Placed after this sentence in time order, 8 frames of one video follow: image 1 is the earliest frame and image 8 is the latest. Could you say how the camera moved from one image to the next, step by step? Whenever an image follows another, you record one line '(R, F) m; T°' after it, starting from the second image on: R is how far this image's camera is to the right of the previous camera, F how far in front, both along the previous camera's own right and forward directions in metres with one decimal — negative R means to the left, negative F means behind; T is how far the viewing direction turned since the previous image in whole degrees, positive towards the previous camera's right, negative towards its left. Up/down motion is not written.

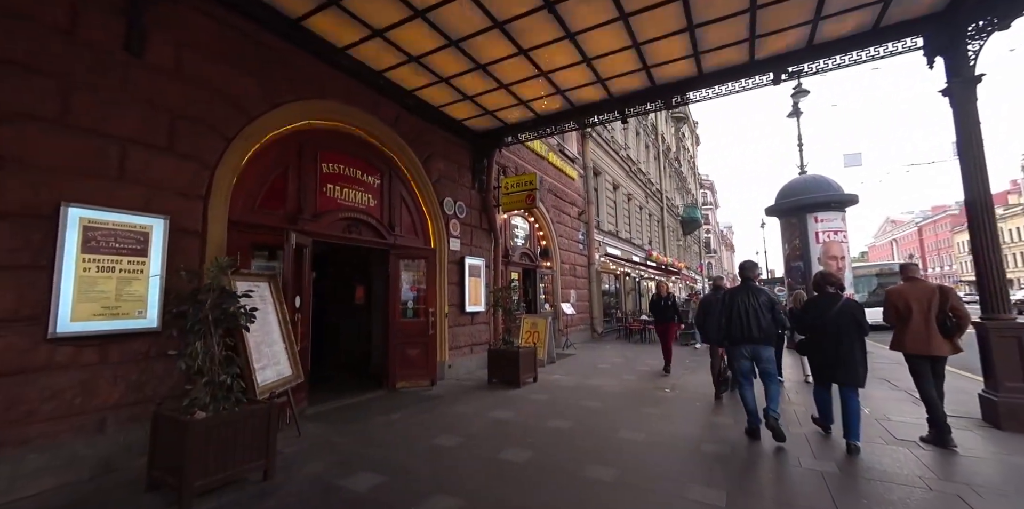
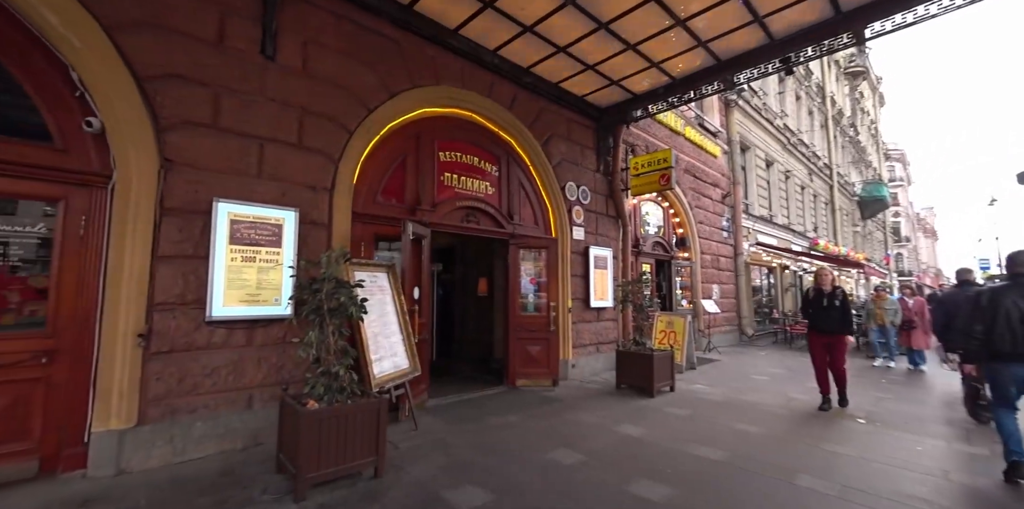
(0.0, +0.5) m; -17°
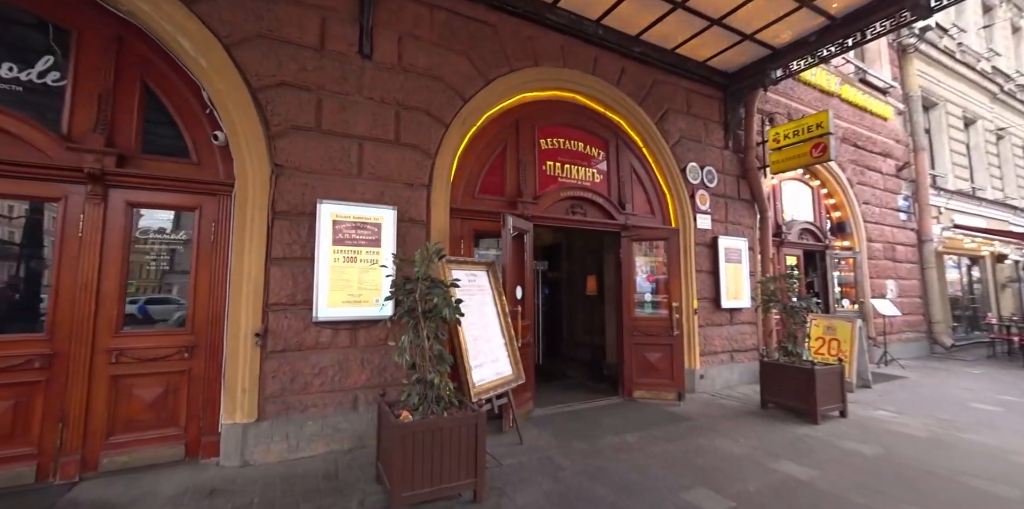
(0.0, +0.4) m; -15°
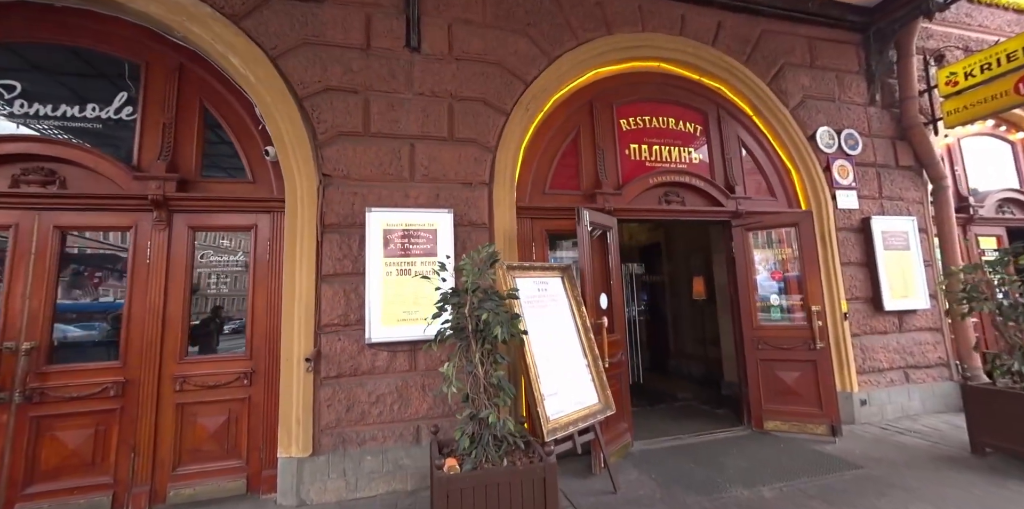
(+0.1, +0.6) m; -13°
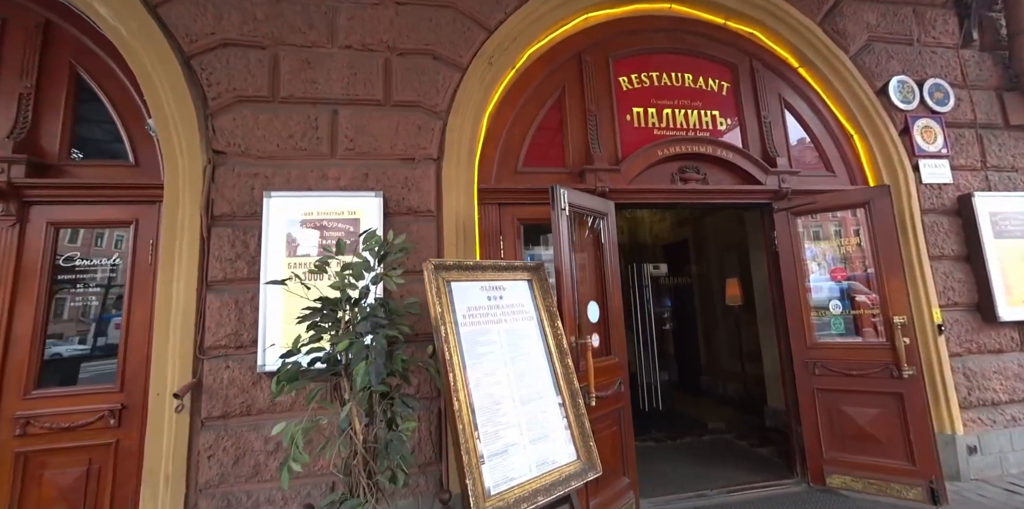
(+0.5, +0.8) m; -5°
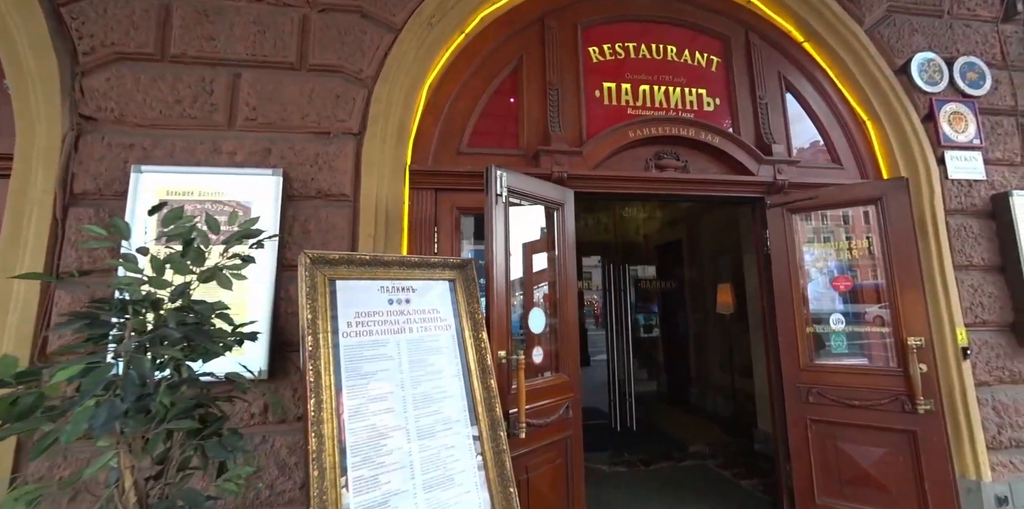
(+0.4, +0.4) m; -1°
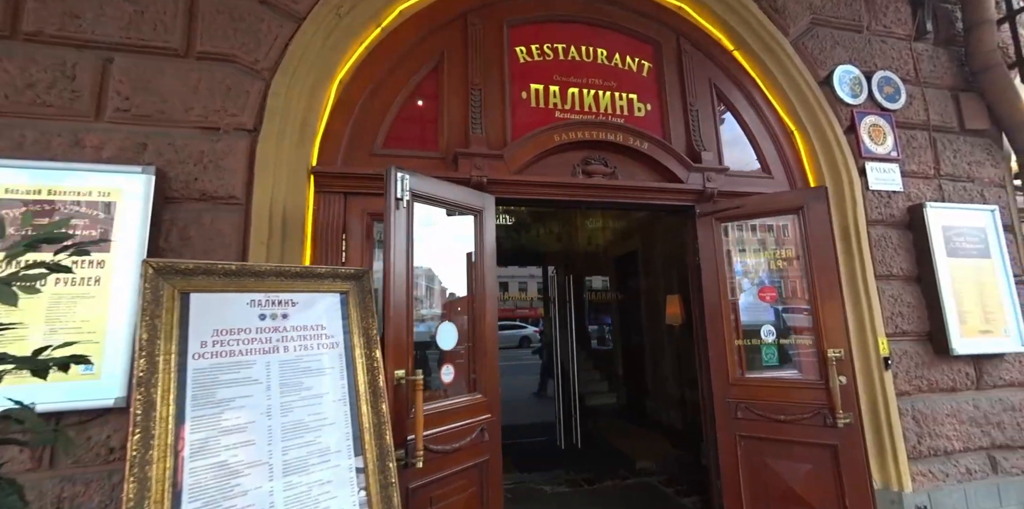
(+0.3, +0.1) m; +4°
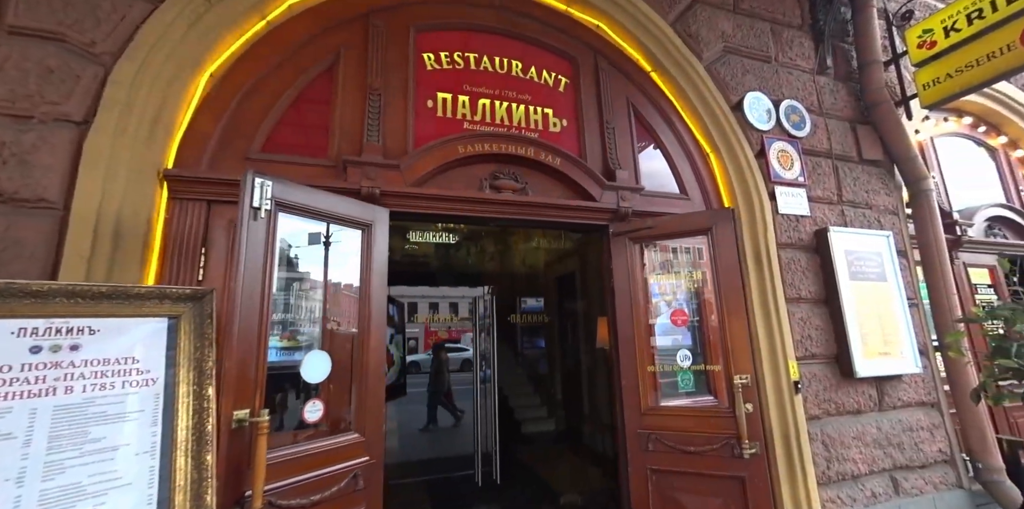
(+0.3, +0.2) m; +6°
